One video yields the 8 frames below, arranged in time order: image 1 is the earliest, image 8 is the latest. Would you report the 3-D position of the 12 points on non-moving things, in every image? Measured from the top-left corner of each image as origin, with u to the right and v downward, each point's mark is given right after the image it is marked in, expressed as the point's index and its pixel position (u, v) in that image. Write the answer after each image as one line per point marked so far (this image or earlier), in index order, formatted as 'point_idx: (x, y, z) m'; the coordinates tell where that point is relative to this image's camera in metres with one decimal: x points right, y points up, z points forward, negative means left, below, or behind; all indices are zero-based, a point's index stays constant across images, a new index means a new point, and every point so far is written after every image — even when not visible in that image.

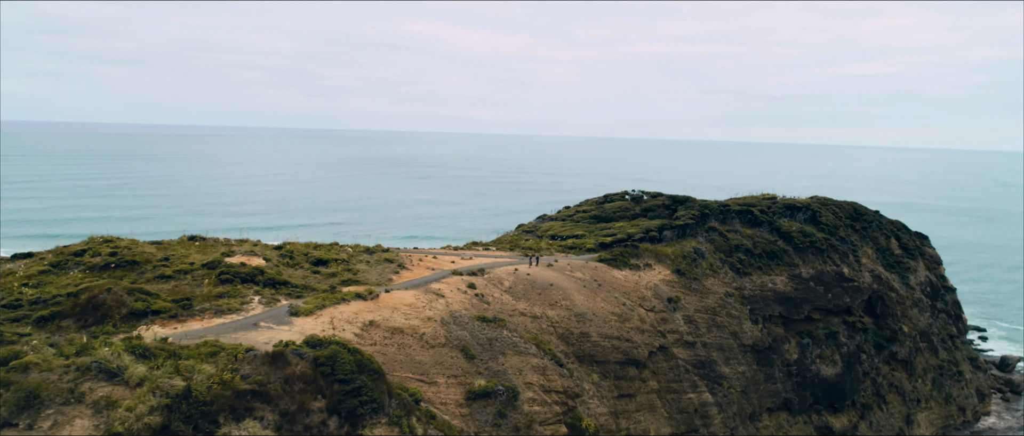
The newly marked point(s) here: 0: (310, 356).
0: (-3.9, -2.7, +14.4) m
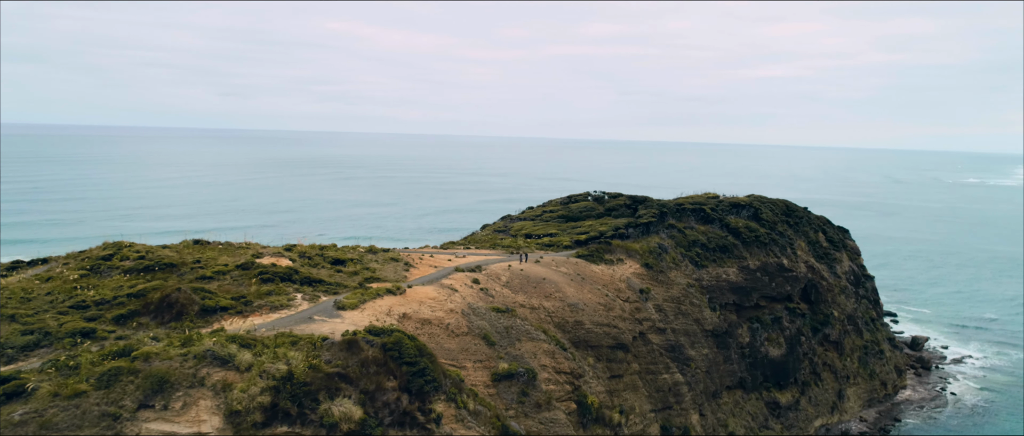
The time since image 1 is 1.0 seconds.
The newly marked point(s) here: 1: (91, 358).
0: (-3.0, -2.8, +16.3) m
1: (-7.8, -2.6, +13.7) m
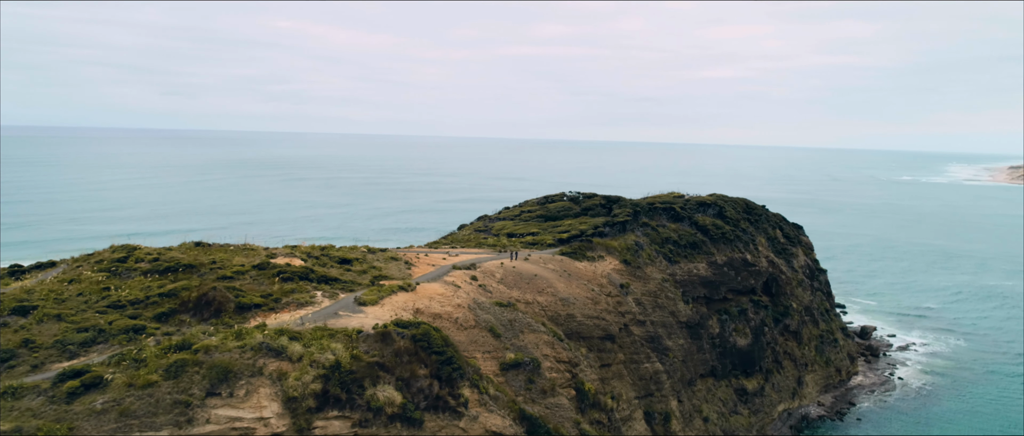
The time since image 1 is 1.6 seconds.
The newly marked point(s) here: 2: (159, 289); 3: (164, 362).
0: (-2.5, -2.8, +17.6) m
1: (-7.1, -2.7, +14.7) m
2: (-9.4, -1.9, +19.5) m
3: (-6.8, -2.8, +14.3) m
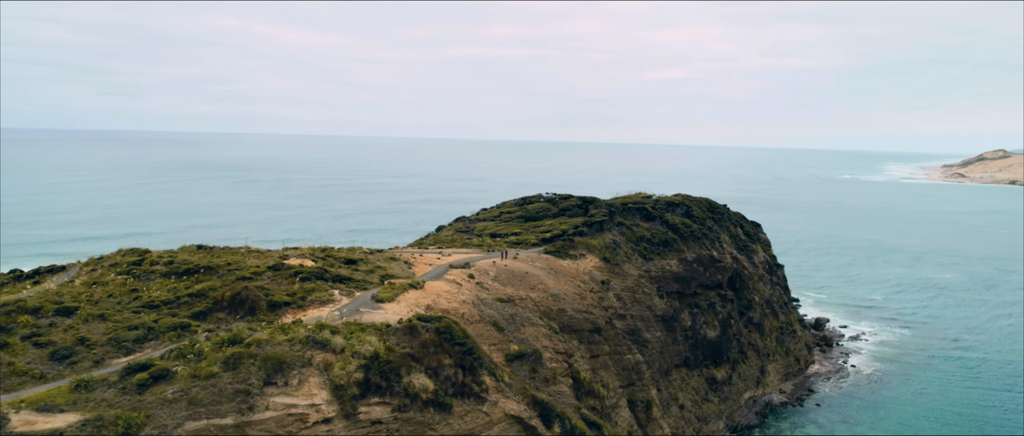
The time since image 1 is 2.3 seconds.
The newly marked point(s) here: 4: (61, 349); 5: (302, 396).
0: (-2.1, -2.9, +19.0) m
1: (-6.5, -2.8, +15.8) m
2: (-9.1, -2.0, +20.4) m
3: (-6.1, -2.9, +15.4) m
4: (-9.6, -2.8, +15.5) m
5: (-4.4, -3.7, +15.2) m
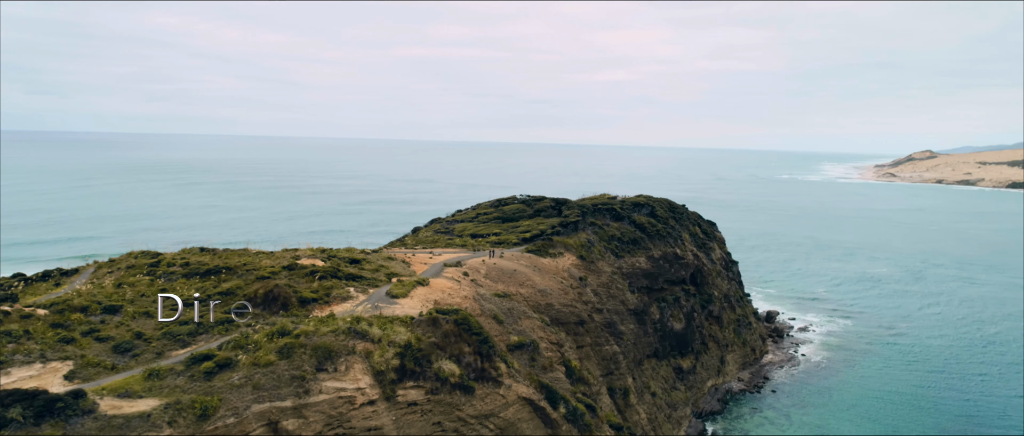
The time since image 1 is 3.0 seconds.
0: (-1.8, -2.9, +20.8) m
1: (-6.0, -2.9, +17.3) m
2: (-8.9, -2.1, +21.7) m
3: (-5.5, -3.0, +16.9) m
4: (-9.0, -2.9, +16.8) m
5: (-3.8, -3.8, +16.9) m
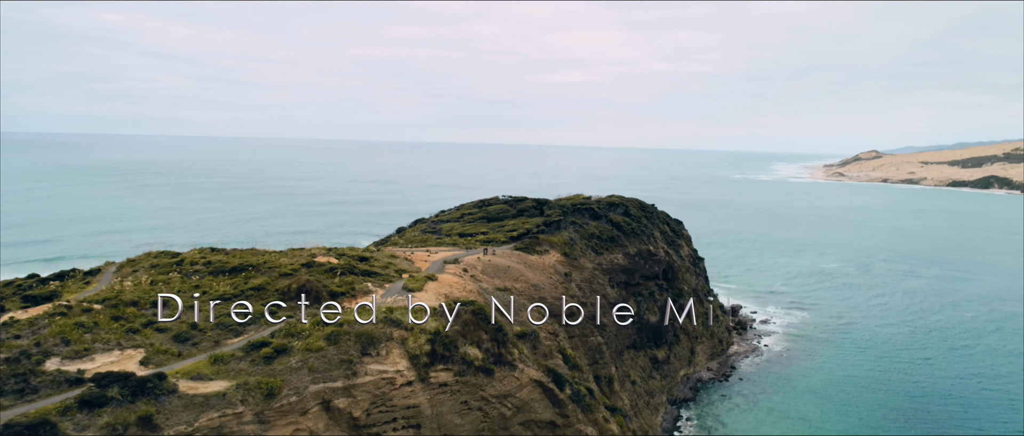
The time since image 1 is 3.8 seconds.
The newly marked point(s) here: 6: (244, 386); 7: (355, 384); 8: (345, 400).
0: (-1.4, -2.9, +22.8) m
1: (-5.4, -2.9, +19.0) m
2: (-8.6, -2.1, +23.3) m
3: (-4.9, -3.0, +18.7) m
4: (-8.4, -2.9, +18.3) m
5: (-3.2, -3.8, +18.8) m
6: (-6.0, -3.8, +16.3) m
7: (-3.8, -4.1, +17.8) m
8: (-4.0, -4.4, +17.6) m
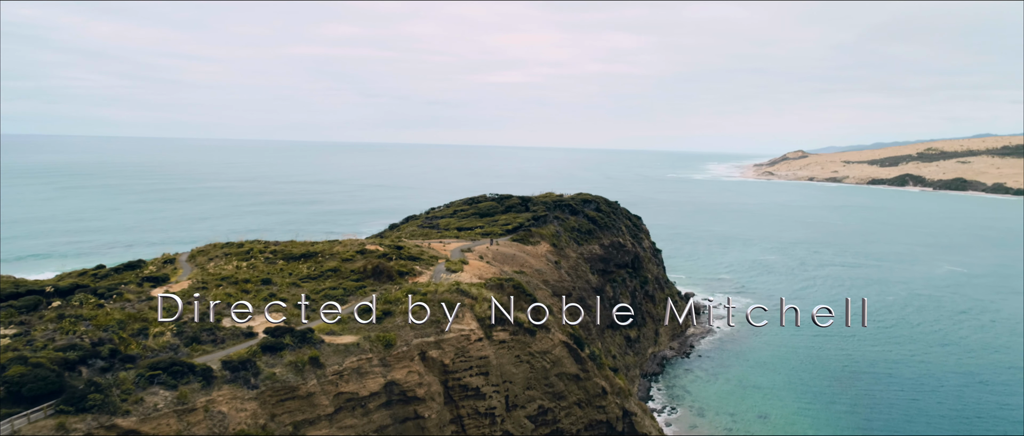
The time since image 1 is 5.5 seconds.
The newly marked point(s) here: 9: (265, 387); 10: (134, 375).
0: (-0.1, -2.6, +27.9) m
1: (-3.8, -2.6, +23.8) m
2: (-7.3, -1.9, +27.8) m
3: (-3.3, -2.7, +23.5) m
4: (-6.7, -2.7, +22.9) m
5: (-1.5, -3.5, +23.8) m
6: (-4.2, -3.5, +21.1) m
7: (-2.1, -3.8, +22.8) m
8: (-2.3, -4.1, +22.5) m
9: (-6.0, -4.1, +17.9) m
10: (-8.2, -3.4, +15.9) m
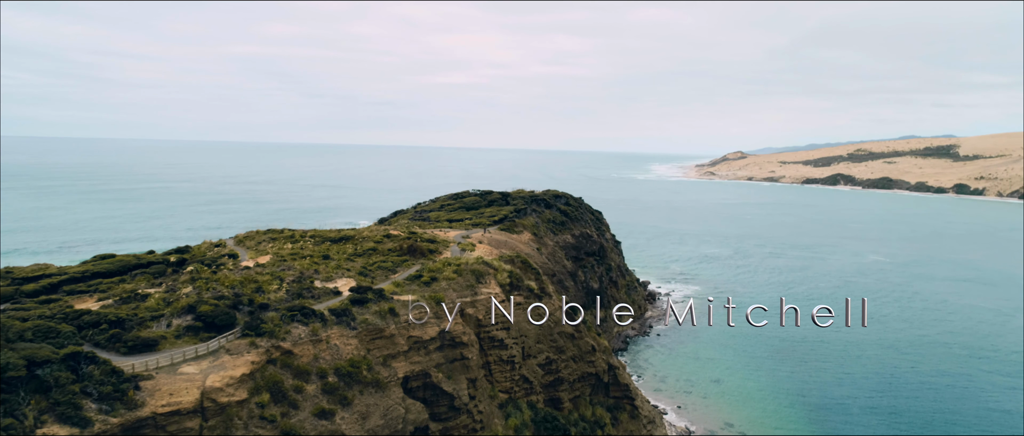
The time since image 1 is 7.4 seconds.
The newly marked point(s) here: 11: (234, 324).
0: (+0.3, -2.0, +34.0) m
1: (-3.1, -2.0, +29.6) m
2: (-6.9, -1.4, +33.3) m
3: (-2.6, -2.1, +29.3) m
4: (-5.9, -2.1, +28.4) m
5: (-0.8, -2.9, +29.7) m
6: (-3.3, -2.9, +26.8) m
7: (-1.3, -3.2, +28.6) m
8: (-1.5, -3.5, +28.4) m
9: (-4.9, -3.6, +23.5) m
10: (-6.9, -2.9, +21.3) m
11: (-7.5, -2.9, +19.8) m
